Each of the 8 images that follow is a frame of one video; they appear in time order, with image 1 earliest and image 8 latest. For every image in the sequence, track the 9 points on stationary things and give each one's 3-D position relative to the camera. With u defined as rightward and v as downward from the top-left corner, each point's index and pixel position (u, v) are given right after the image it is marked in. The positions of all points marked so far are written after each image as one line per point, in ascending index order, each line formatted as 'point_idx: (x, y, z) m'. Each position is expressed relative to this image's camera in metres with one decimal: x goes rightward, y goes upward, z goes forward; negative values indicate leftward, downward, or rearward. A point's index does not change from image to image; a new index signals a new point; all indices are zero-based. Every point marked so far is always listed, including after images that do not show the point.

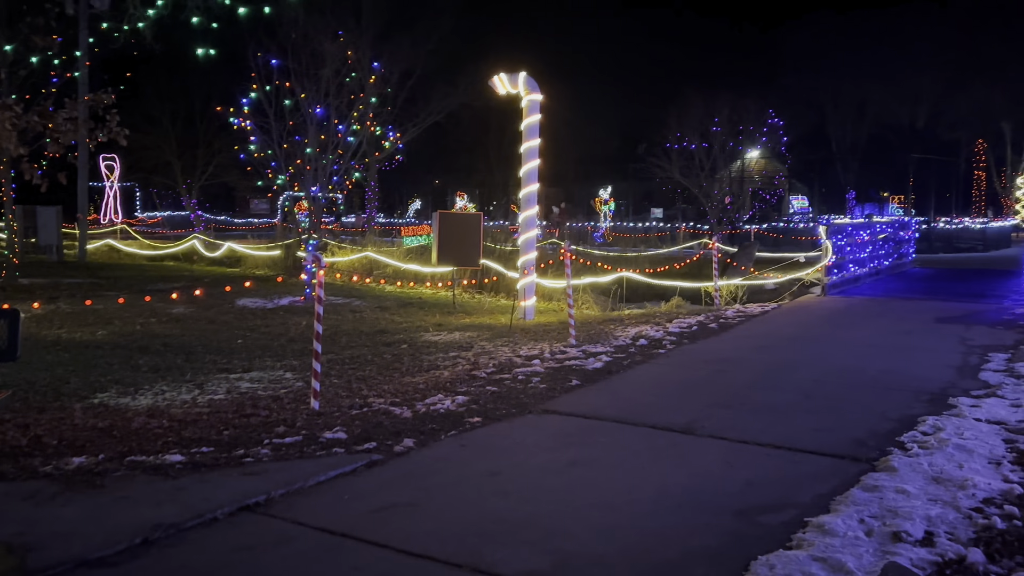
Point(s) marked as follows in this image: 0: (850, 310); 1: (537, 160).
0: (+5.5, -0.4, +13.3) m
1: (+0.4, +2.2, +13.8) m
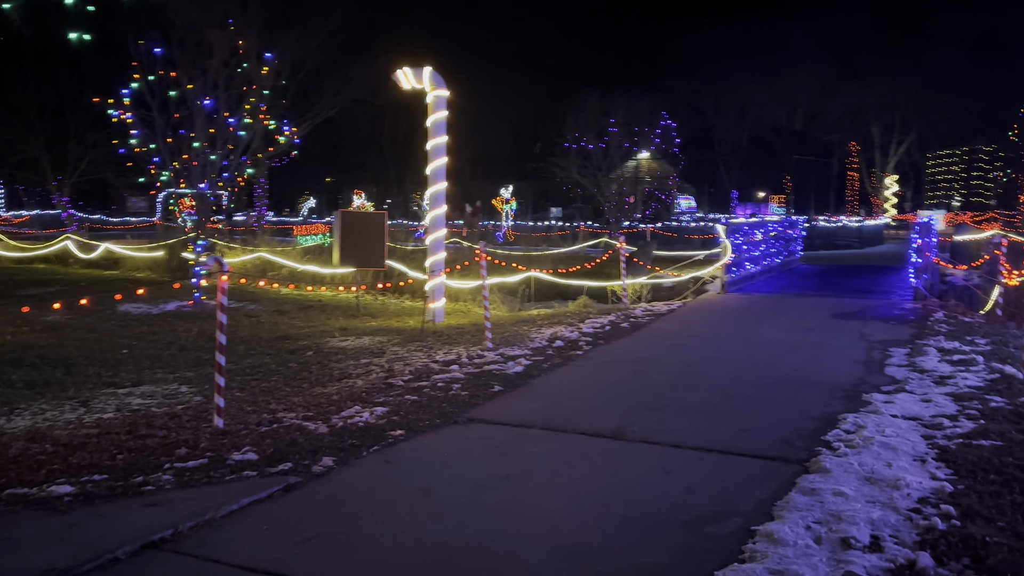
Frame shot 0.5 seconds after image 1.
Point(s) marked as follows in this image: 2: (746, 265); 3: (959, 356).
0: (+4.0, -0.3, +13.7) m
1: (-1.1, +2.2, +13.5) m
2: (+5.2, +0.5, +18.0) m
3: (+4.7, -0.7, +8.6) m
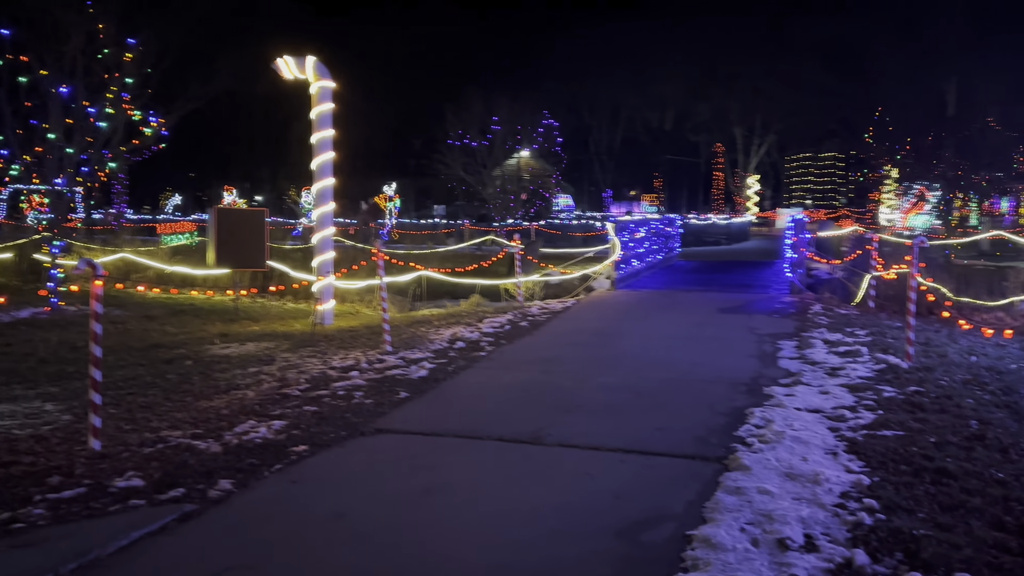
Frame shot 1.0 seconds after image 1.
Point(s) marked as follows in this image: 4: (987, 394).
0: (+2.2, -0.3, +13.9) m
1: (-2.9, +2.1, +12.9) m
2: (+2.7, +0.6, +18.3) m
3: (+3.7, -0.6, +9.0) m
4: (+3.9, -0.9, +6.7) m
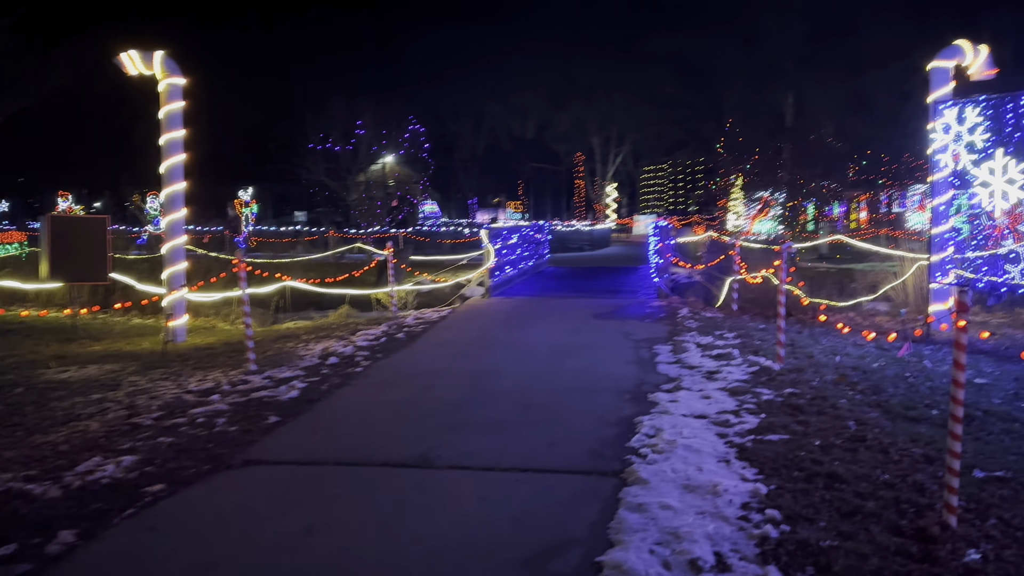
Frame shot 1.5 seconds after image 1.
0: (+0.1, -0.4, +13.7) m
1: (-4.8, +1.9, +11.9) m
2: (-0.2, +0.4, +18.2) m
3: (+2.3, -0.7, +9.1) m
4: (+3.0, -0.9, +7.0) m
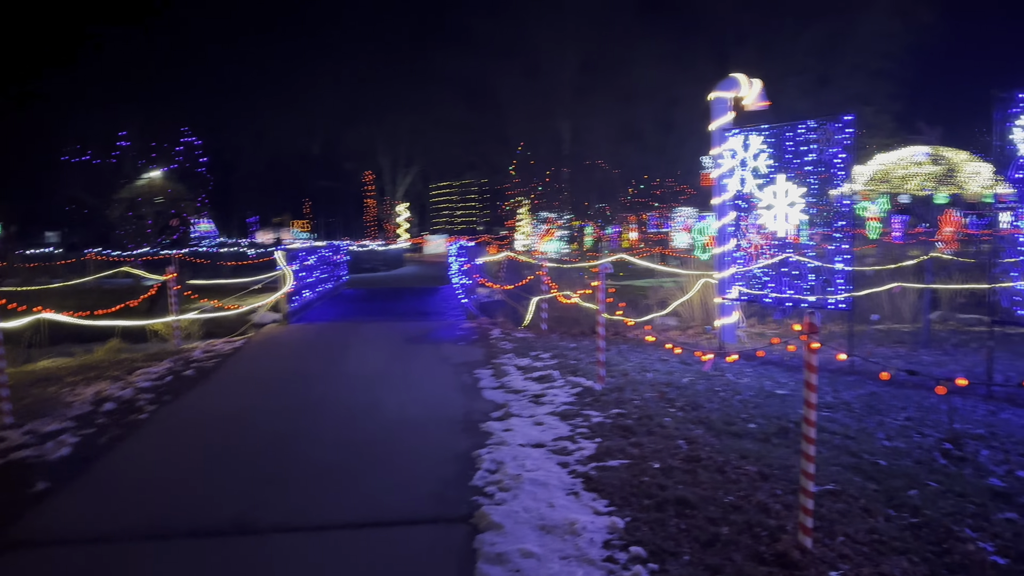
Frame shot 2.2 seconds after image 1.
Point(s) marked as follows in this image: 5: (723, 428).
0: (-3.0, -0.8, +12.9) m
1: (-7.4, +1.5, +9.9) m
2: (-4.5, -0.1, +17.1) m
3: (+0.3, -0.9, +9.0) m
4: (+1.5, -1.1, +7.1) m
5: (+1.7, -1.1, +6.5) m
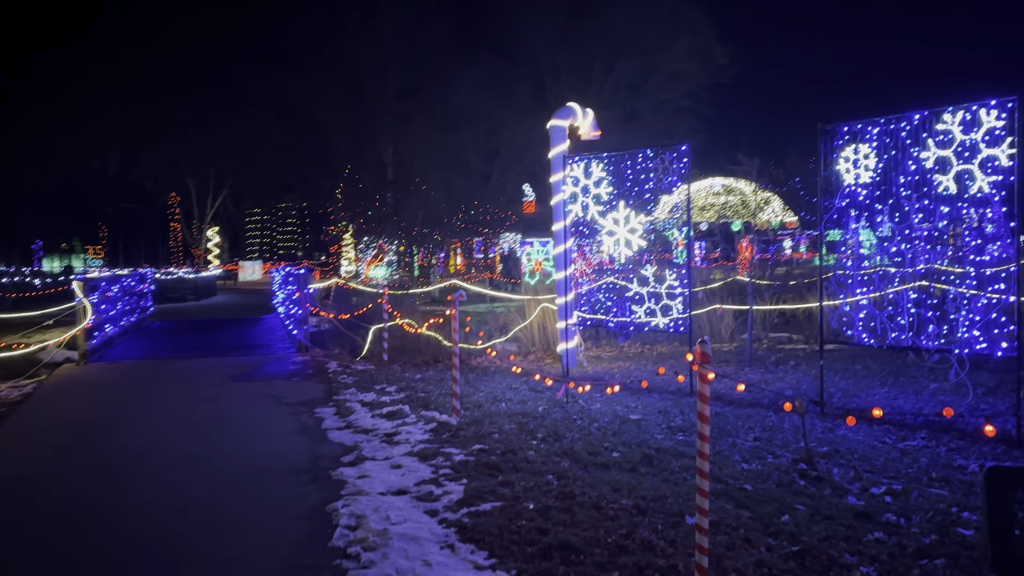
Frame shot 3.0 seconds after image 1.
0: (-5.4, -1.3, +11.5) m
1: (-9.1, +1.0, +7.7) m
2: (-7.7, -0.7, +15.3) m
3: (-1.3, -1.3, +8.5) m
4: (+0.2, -1.3, +6.8) m
5: (+0.6, -1.3, +6.3) m
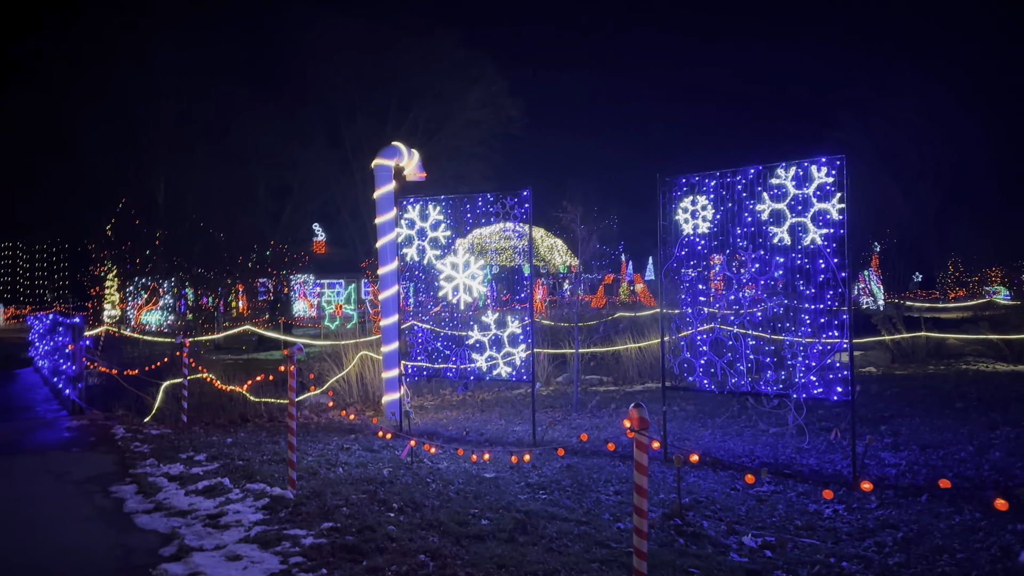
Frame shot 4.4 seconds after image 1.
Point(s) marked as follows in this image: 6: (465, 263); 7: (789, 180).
0: (-7.5, -1.9, +9.1) m
1: (-10.1, +0.6, +4.7) m
2: (-10.8, -1.6, +12.3) m
3: (-2.8, -1.7, +7.3) m
4: (-0.9, -1.7, +6.1) m
5: (-0.4, -1.7, +5.7) m
6: (-0.6, +0.3, +9.8) m
7: (+2.5, +1.0, +7.3) m
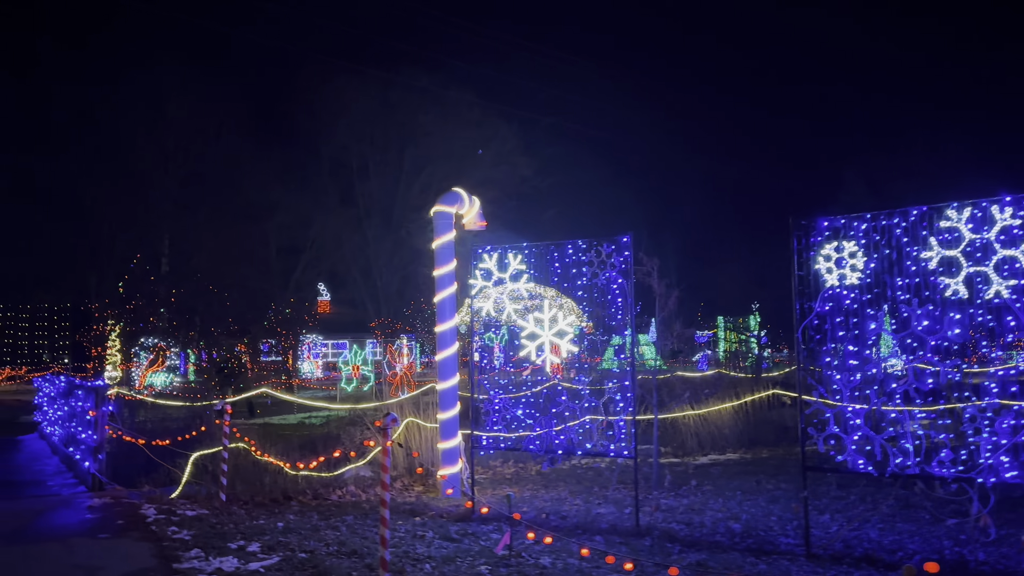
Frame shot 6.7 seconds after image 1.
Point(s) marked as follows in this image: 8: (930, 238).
0: (-6.6, -2.5, +7.8) m
1: (-9.1, +0.4, +3.5) m
2: (-9.8, -2.3, +10.9) m
3: (-1.8, -2.2, +6.0) m
4: (+0.1, -2.1, +4.8) m
5: (+0.6, -2.0, +4.4) m
6: (+0.4, -0.3, +8.6) m
7: (+3.5, +0.5, +6.2) m
8: (+3.4, +0.4, +6.5) m
